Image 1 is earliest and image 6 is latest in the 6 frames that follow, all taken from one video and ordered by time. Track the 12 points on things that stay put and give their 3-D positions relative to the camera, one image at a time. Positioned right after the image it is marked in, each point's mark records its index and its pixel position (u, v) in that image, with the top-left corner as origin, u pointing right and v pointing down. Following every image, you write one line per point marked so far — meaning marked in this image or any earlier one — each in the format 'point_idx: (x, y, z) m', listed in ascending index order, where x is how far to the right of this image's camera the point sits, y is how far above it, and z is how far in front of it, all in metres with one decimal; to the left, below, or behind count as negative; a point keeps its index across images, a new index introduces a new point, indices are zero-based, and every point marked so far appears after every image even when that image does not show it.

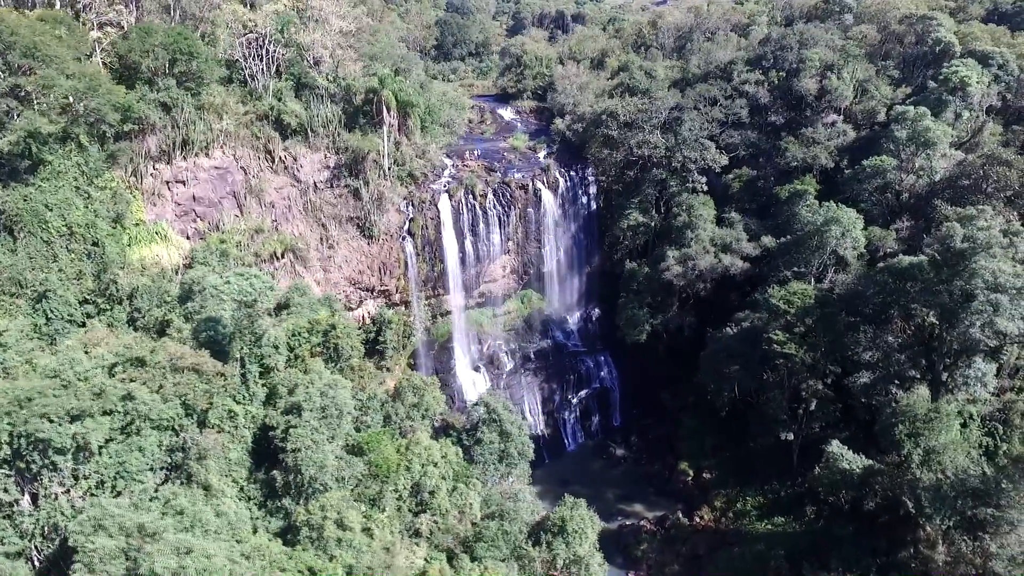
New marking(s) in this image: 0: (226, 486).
0: (-8.1, -5.4, +16.8) m
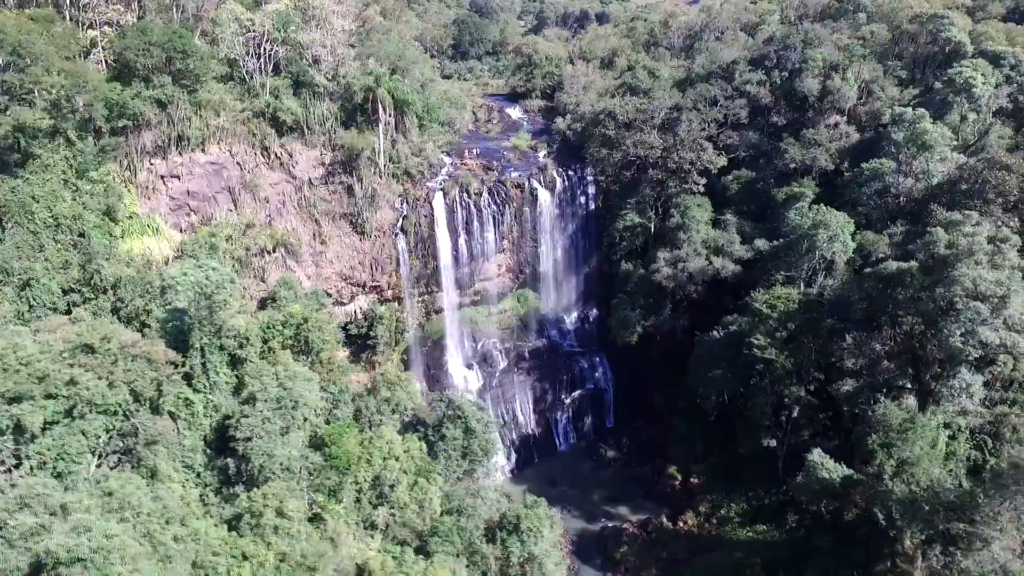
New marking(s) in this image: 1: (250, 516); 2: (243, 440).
0: (-9.7, -5.1, +17.3) m
1: (-7.1, -6.0, +16.4) m
2: (-8.3, -4.5, +18.6) m
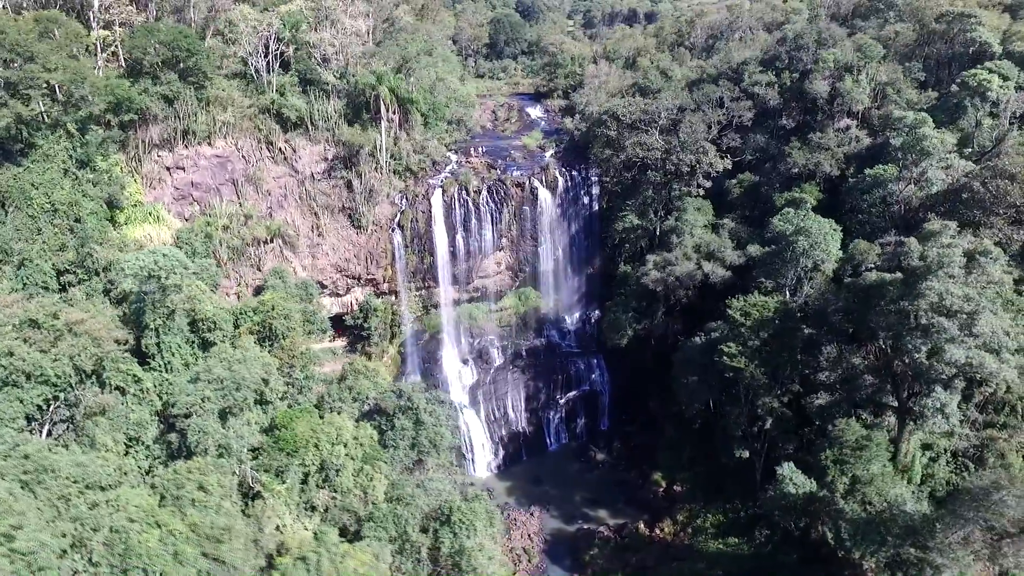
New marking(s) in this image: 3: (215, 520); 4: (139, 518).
0: (-12.0, -4.6, +18.6) m
1: (-9.6, -5.6, +17.4) m
2: (-10.5, -4.1, +19.7) m
3: (-8.1, -6.2, +16.6) m
4: (-9.7, -6.0, +16.1) m
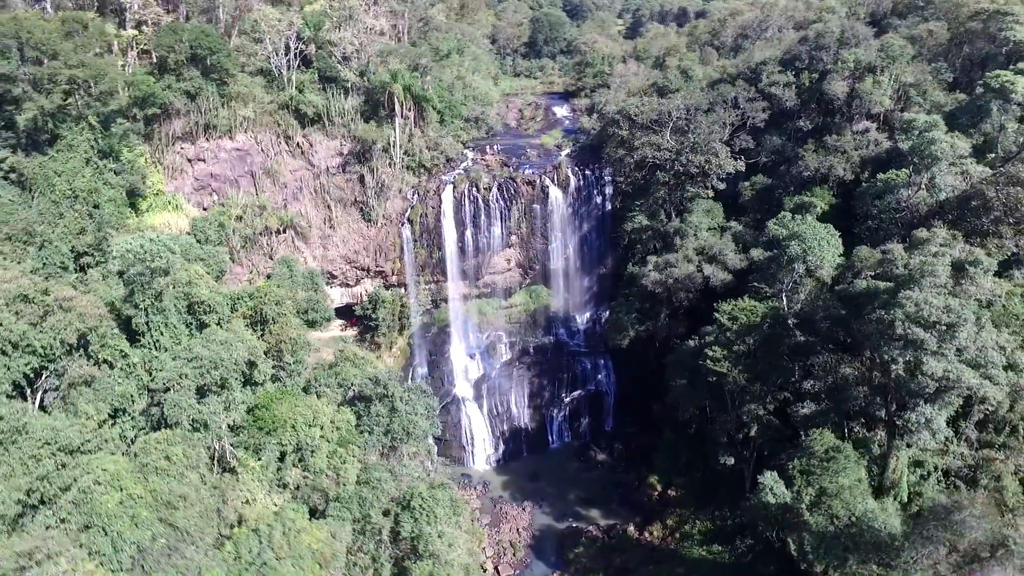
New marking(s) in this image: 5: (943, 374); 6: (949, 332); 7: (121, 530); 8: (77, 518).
0: (-13.5, -4.0, +20.1) m
1: (-11.1, -5.1, +18.7) m
2: (-11.9, -3.5, +21.0) m
3: (-9.8, -5.8, +17.8) m
4: (-11.4, -5.4, +17.3) m
5: (+13.5, -2.7, +19.4) m
6: (+13.7, -1.4, +19.5) m
7: (-10.3, -6.4, +16.4) m
8: (-11.5, -6.1, +16.4) m
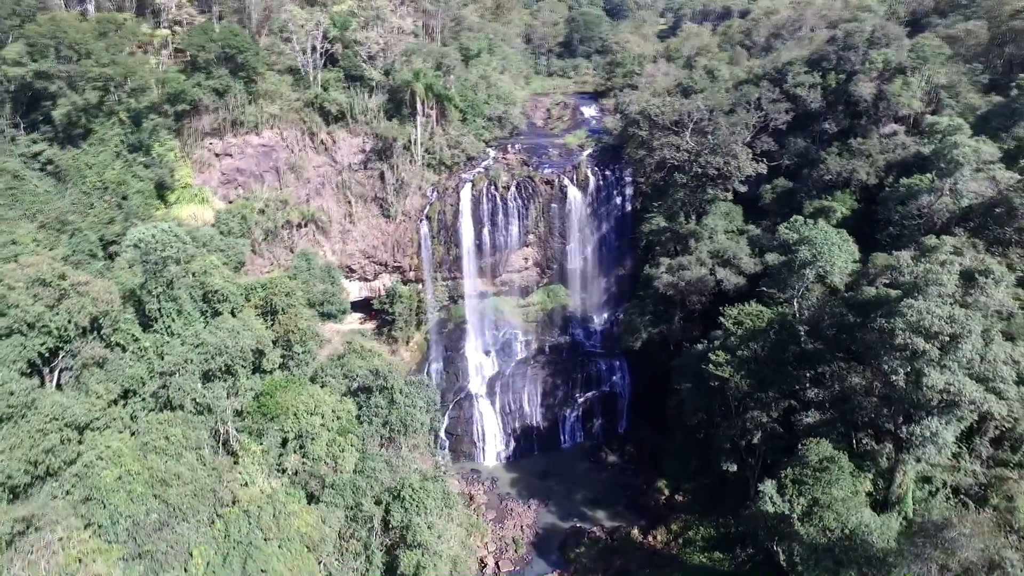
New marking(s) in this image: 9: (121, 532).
0: (-13.8, -3.5, +21.2) m
1: (-11.6, -4.7, +19.6) m
2: (-12.1, -3.1, +22.0) m
3: (-10.3, -5.4, +18.6) m
4: (-12.0, -5.0, +18.3) m
5: (+13.1, -3.0, +18.7) m
6: (+13.3, -1.7, +18.8) m
7: (-11.0, -6.0, +17.3) m
8: (-12.2, -5.7, +17.4) m
9: (-10.7, -6.7, +17.0) m
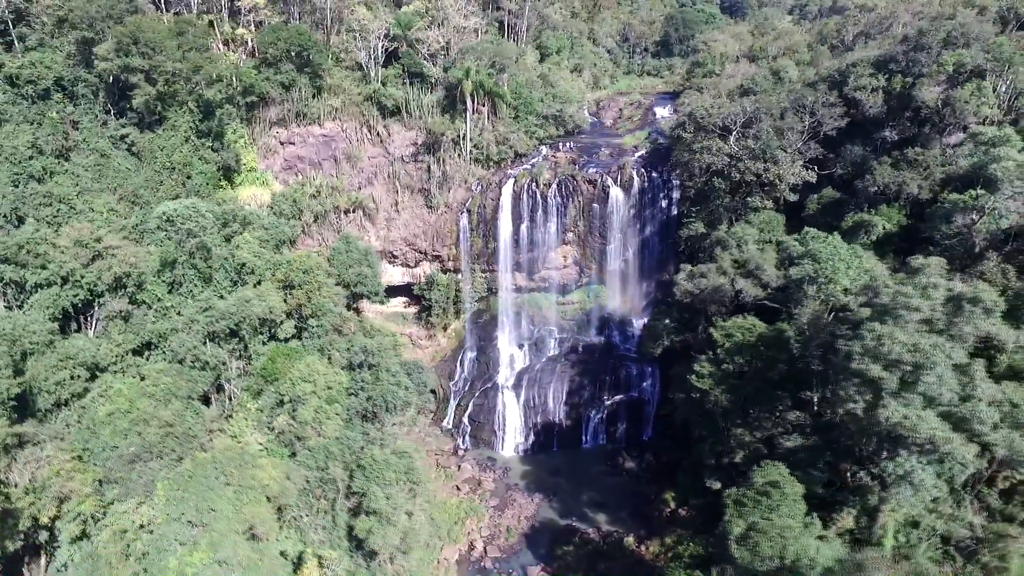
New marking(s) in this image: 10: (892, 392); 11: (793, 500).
0: (-15.1, -2.1, +24.7) m
1: (-13.4, -3.5, +22.7) m
2: (-13.3, -1.8, +25.2) m
3: (-12.3, -4.2, +21.5) m
4: (-14.0, -3.7, +21.5) m
5: (+10.7, -3.7, +17.1) m
6: (+11.1, -2.4, +17.1) m
7: (-13.3, -4.8, +20.3) m
8: (-14.4, -4.4, +20.7) m
9: (-13.1, -5.5, +20.0) m
10: (+10.6, -2.9, +17.4) m
11: (+9.3, -6.8, +19.5) m
